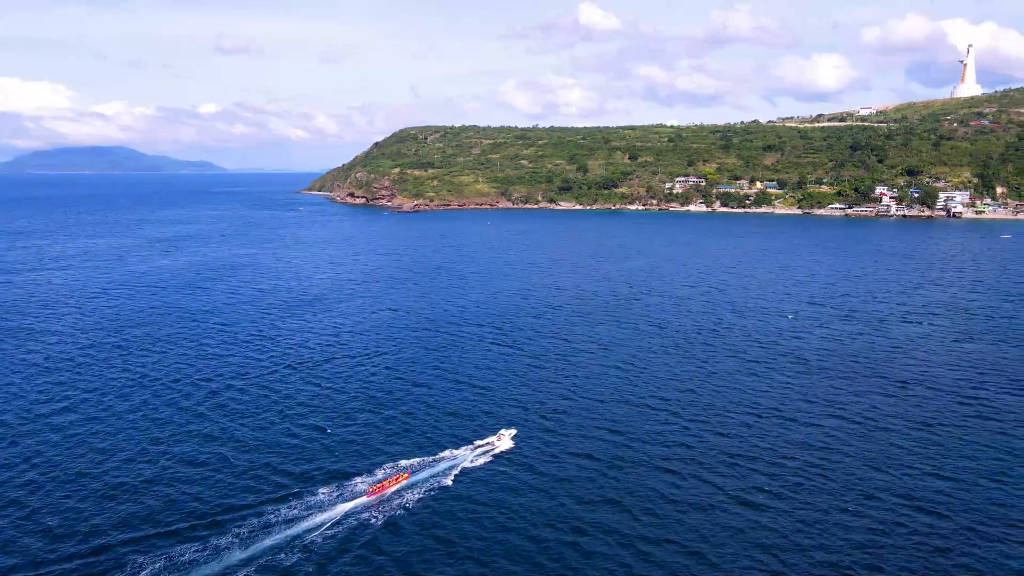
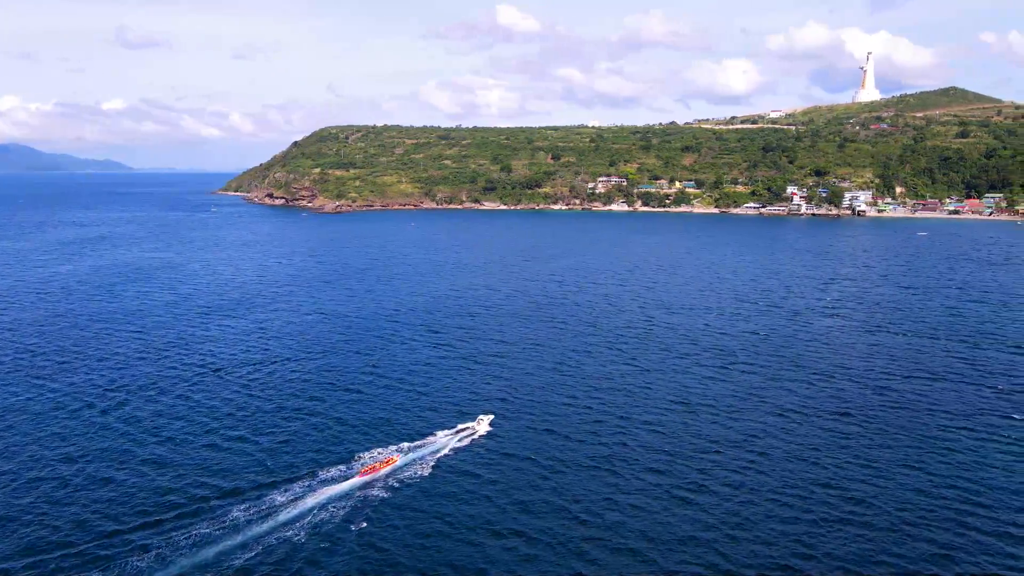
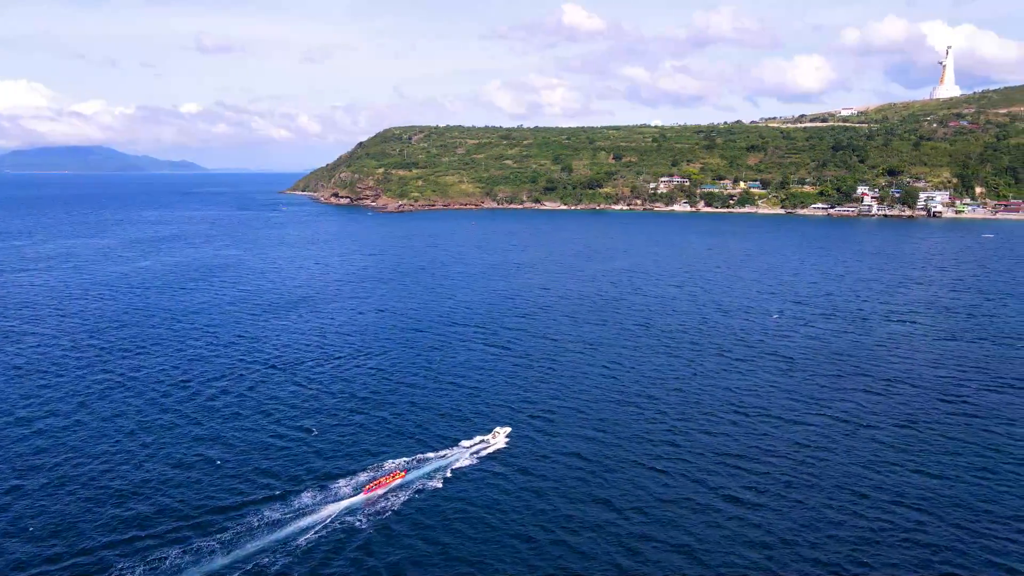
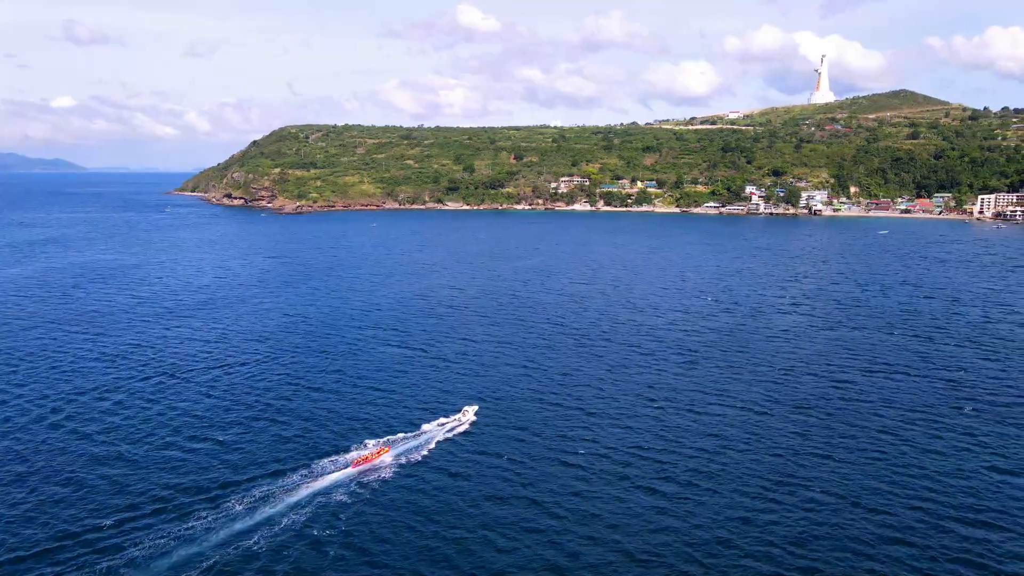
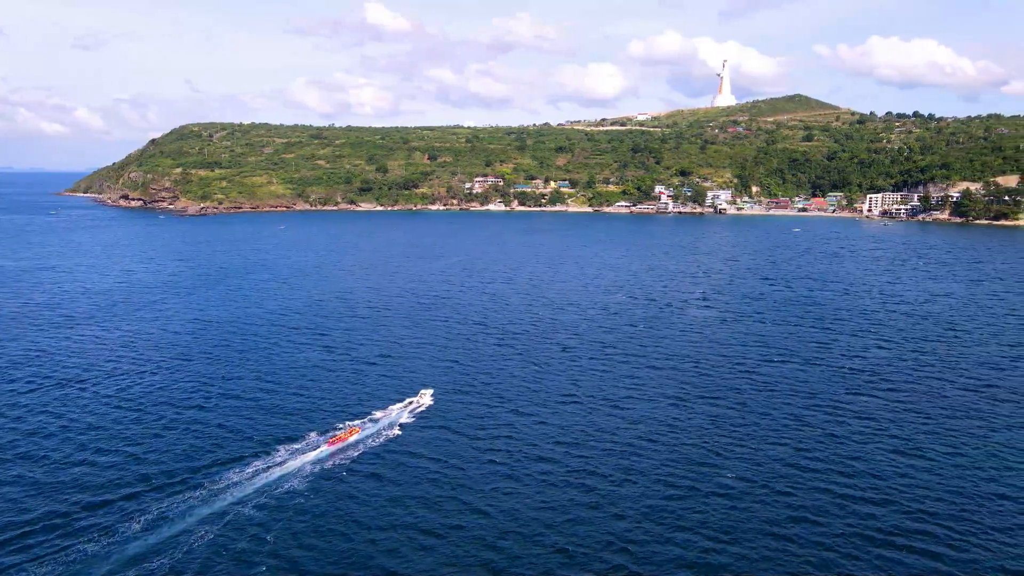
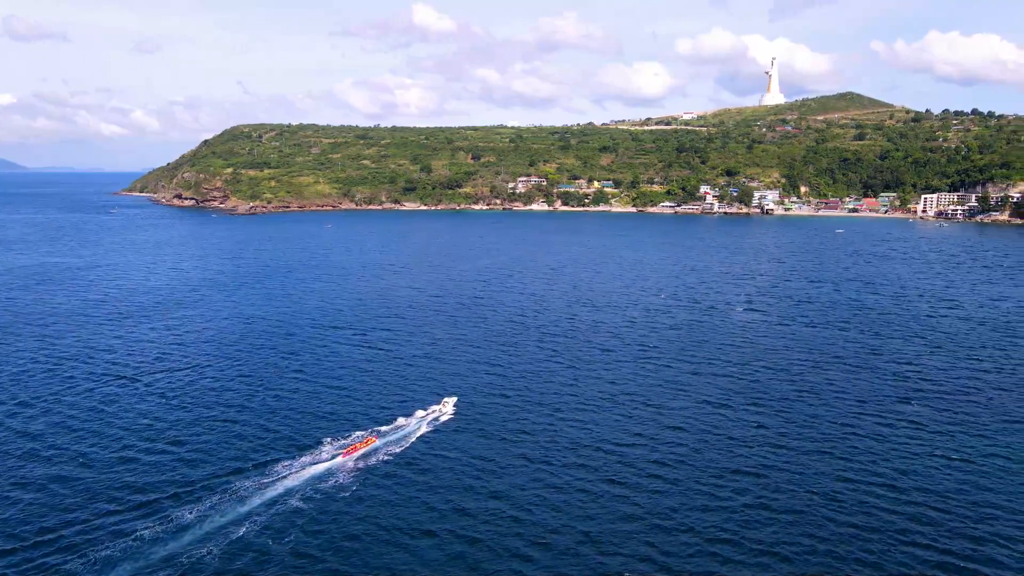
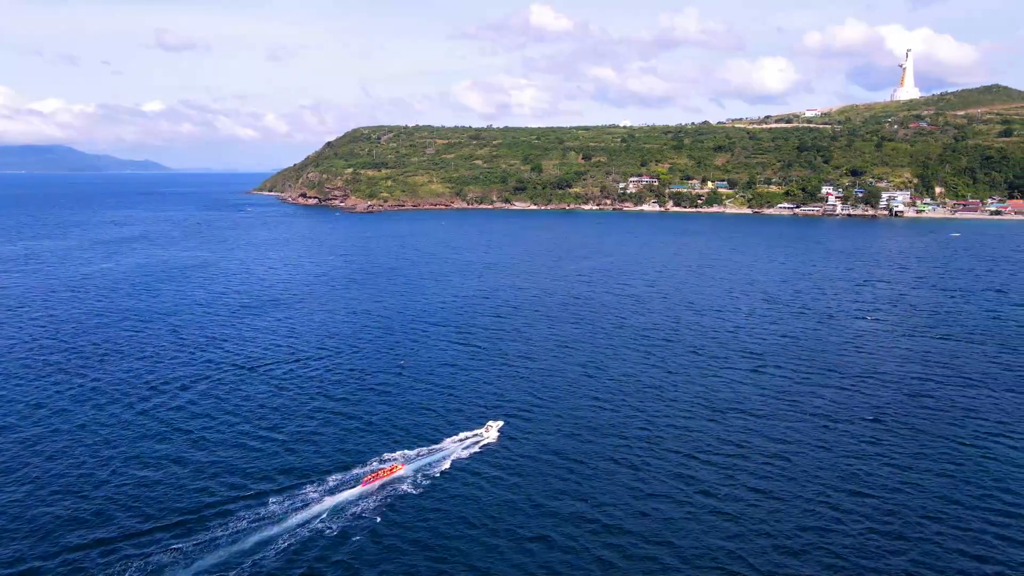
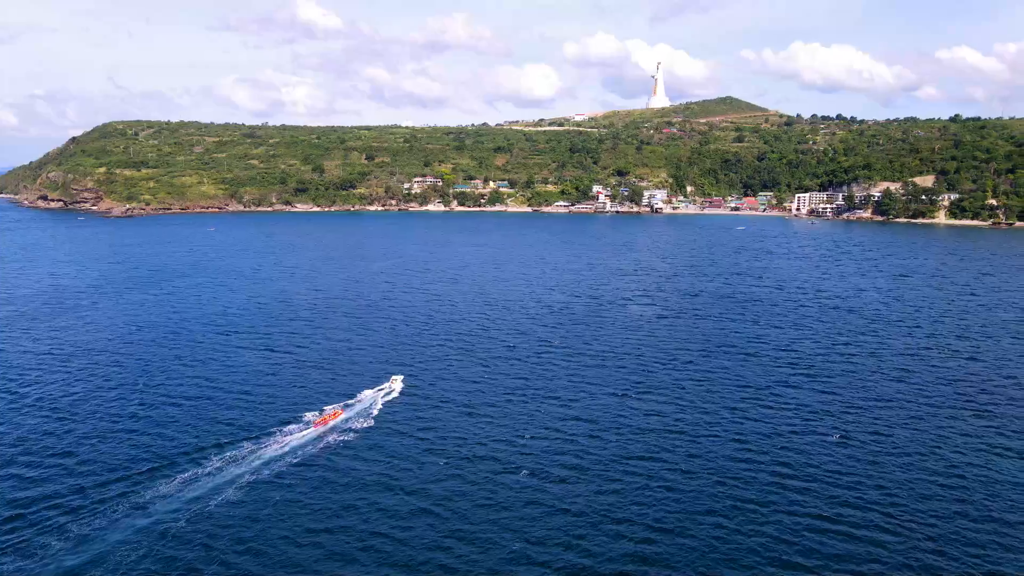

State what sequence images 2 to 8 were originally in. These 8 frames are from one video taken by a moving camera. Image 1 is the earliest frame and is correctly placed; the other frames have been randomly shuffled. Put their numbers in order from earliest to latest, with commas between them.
3, 7, 2, 4, 6, 5, 8
